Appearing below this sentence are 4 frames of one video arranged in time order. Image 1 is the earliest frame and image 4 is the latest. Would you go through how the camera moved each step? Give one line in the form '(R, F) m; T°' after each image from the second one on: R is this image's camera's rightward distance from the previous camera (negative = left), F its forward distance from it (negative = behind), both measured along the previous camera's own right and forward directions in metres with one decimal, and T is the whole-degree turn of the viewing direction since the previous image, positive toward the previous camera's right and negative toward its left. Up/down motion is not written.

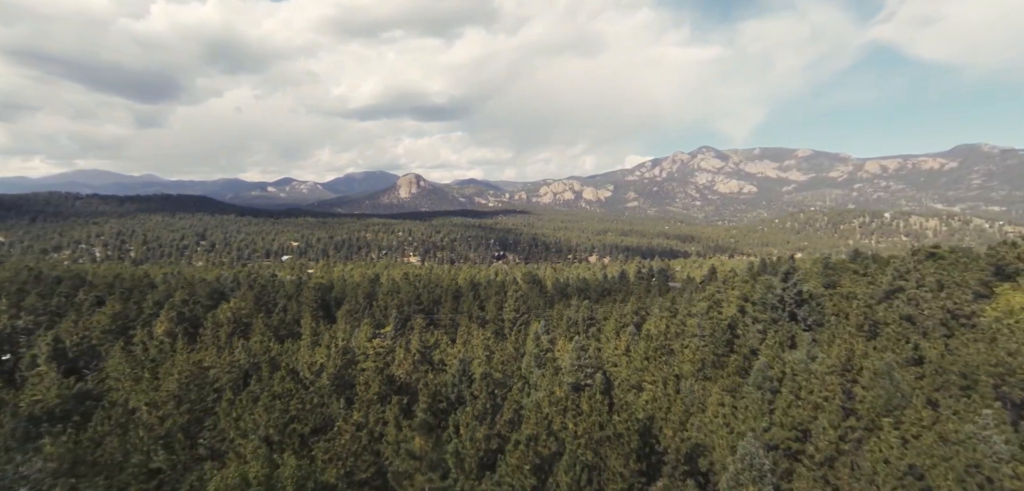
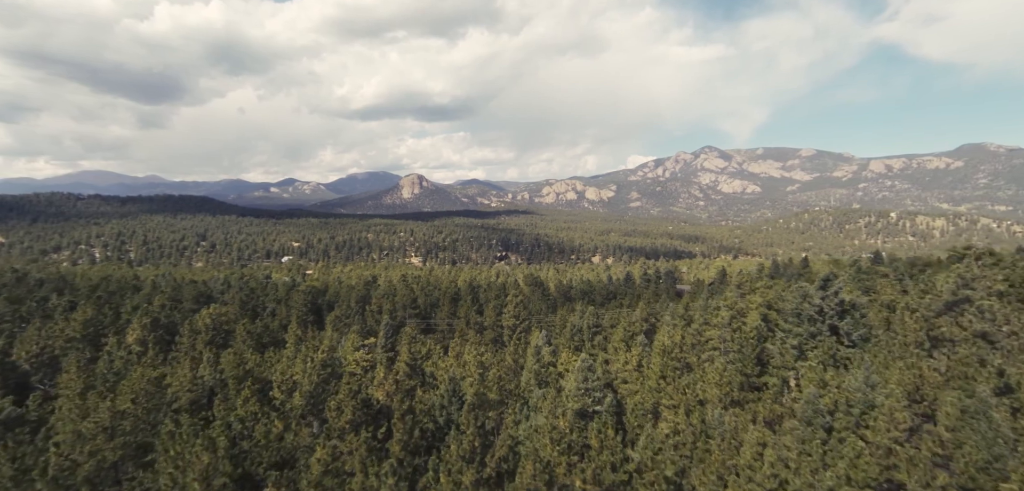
(+0.4, +4.4) m; 0°
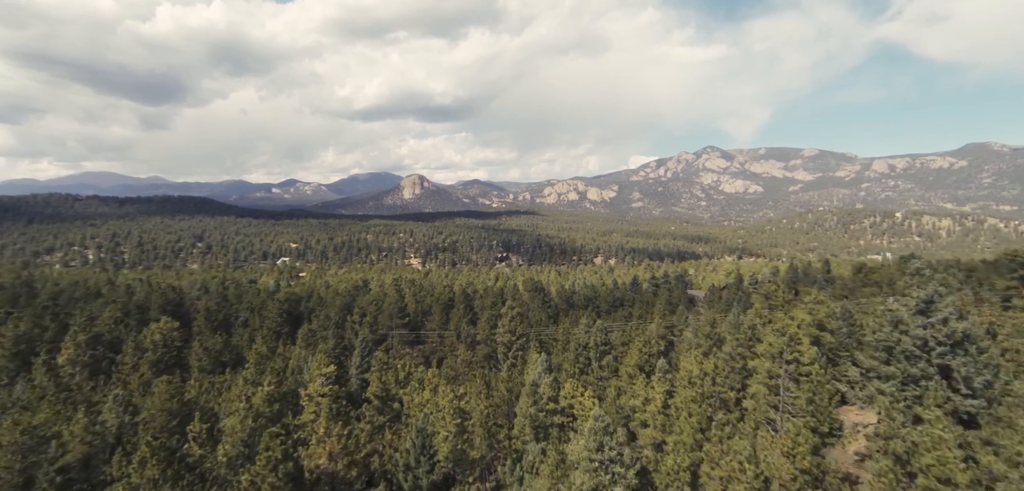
(+0.6, +7.8) m; 0°
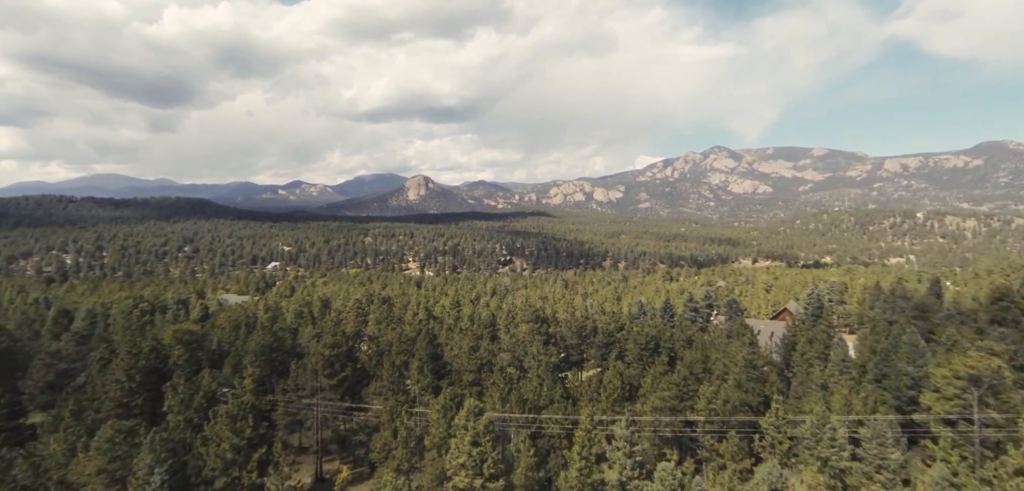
(+2.1, +26.7) m; -1°
